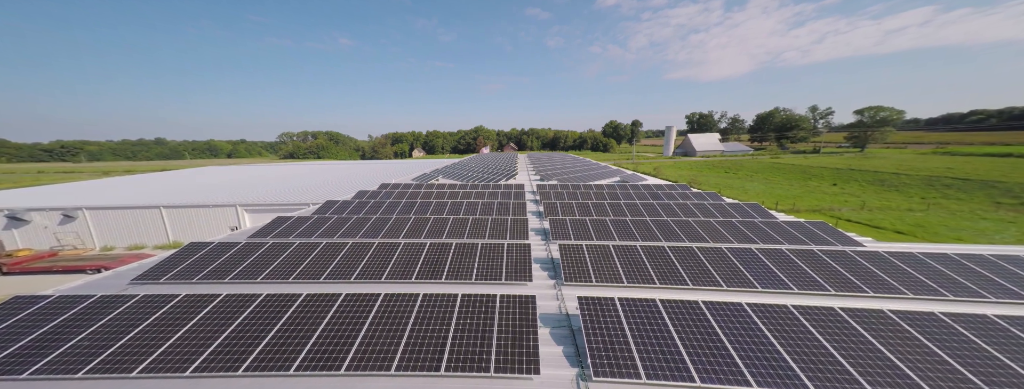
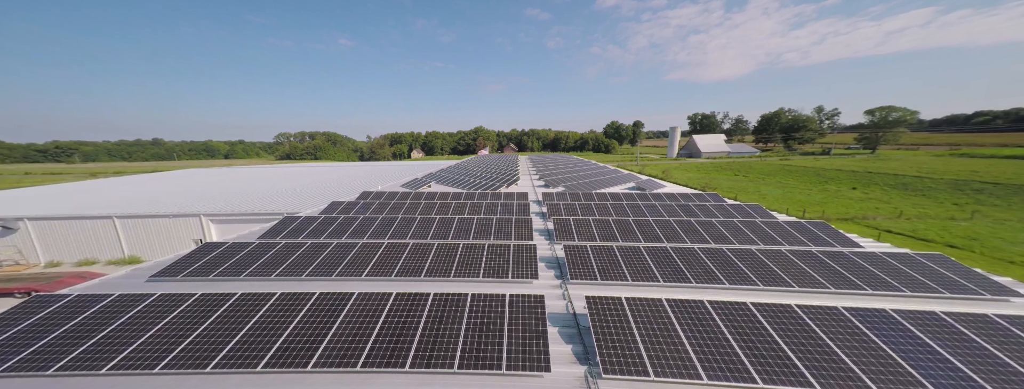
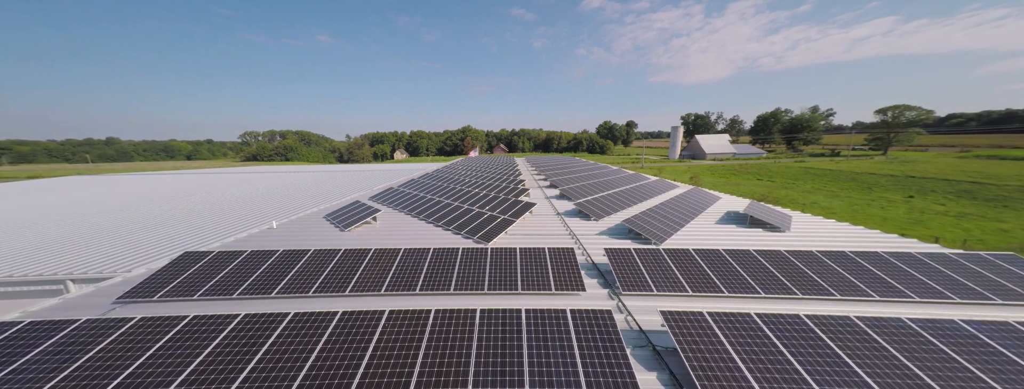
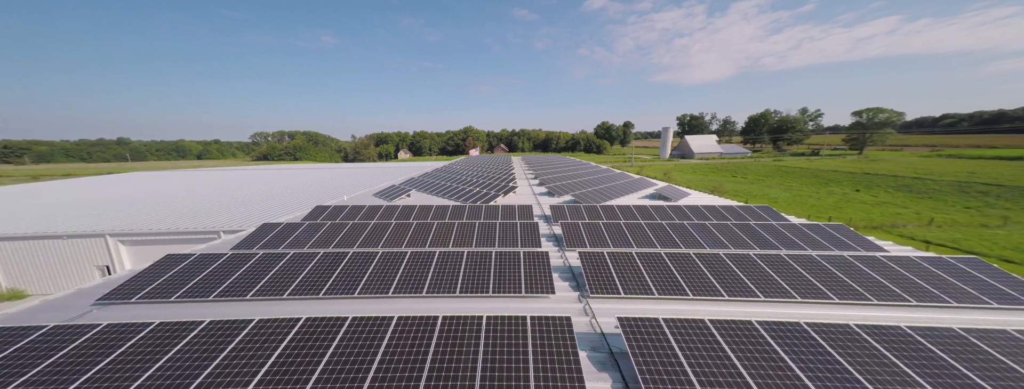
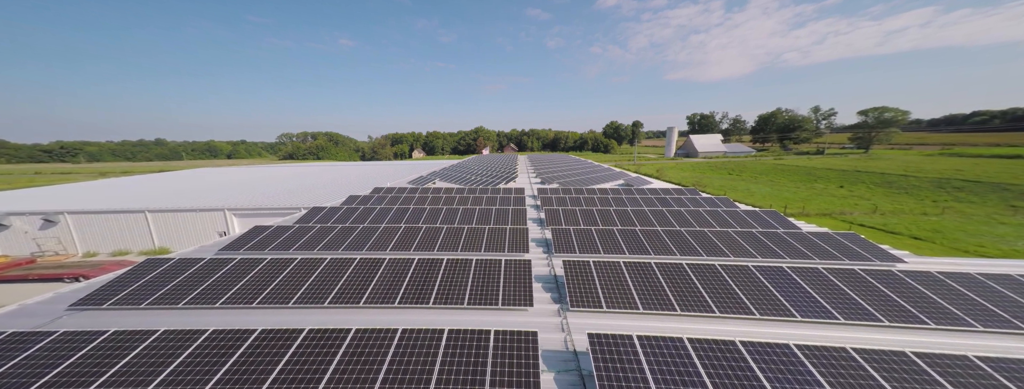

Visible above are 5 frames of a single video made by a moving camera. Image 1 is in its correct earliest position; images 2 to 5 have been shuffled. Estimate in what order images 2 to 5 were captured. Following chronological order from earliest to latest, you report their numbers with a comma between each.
5, 2, 4, 3
